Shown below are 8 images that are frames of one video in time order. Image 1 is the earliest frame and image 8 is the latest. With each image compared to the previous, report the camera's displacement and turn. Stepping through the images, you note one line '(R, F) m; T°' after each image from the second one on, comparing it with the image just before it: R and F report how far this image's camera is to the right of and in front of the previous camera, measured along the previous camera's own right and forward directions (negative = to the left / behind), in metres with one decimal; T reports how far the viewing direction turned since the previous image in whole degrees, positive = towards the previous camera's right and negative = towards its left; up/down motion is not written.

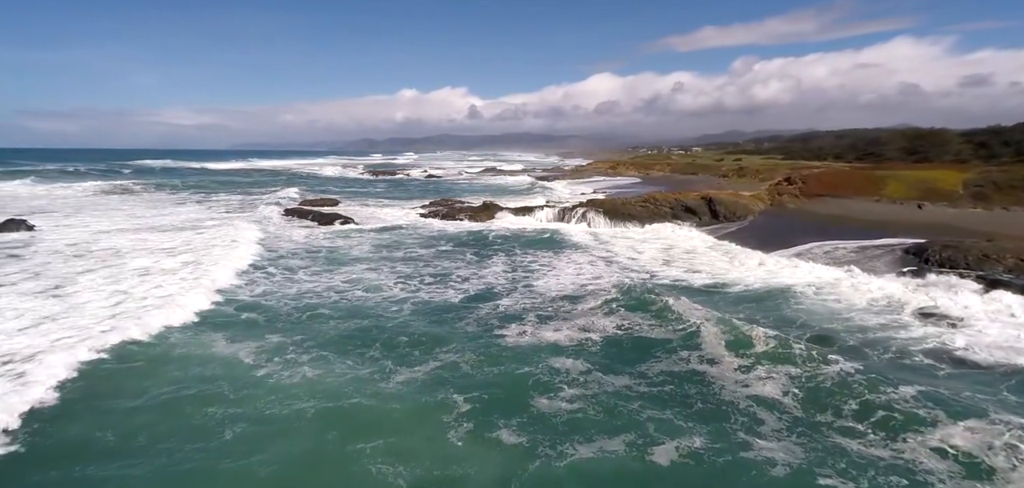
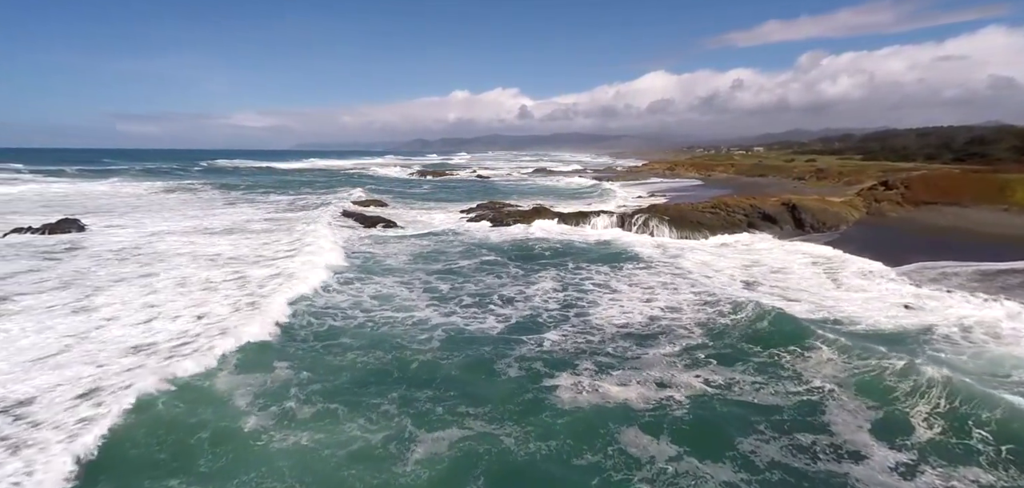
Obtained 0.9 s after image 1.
(-0.1, +1.8) m; -5°
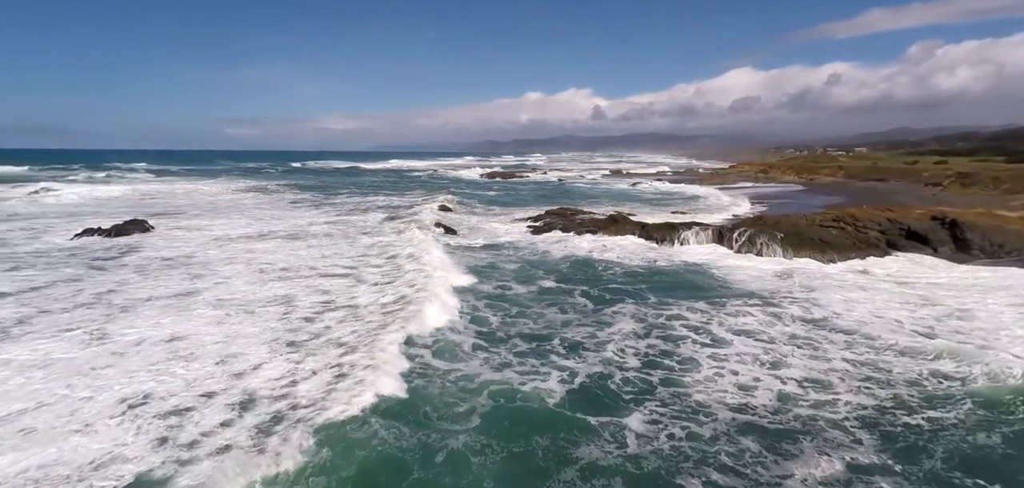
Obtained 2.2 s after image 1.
(0.0, +2.4) m; -8°
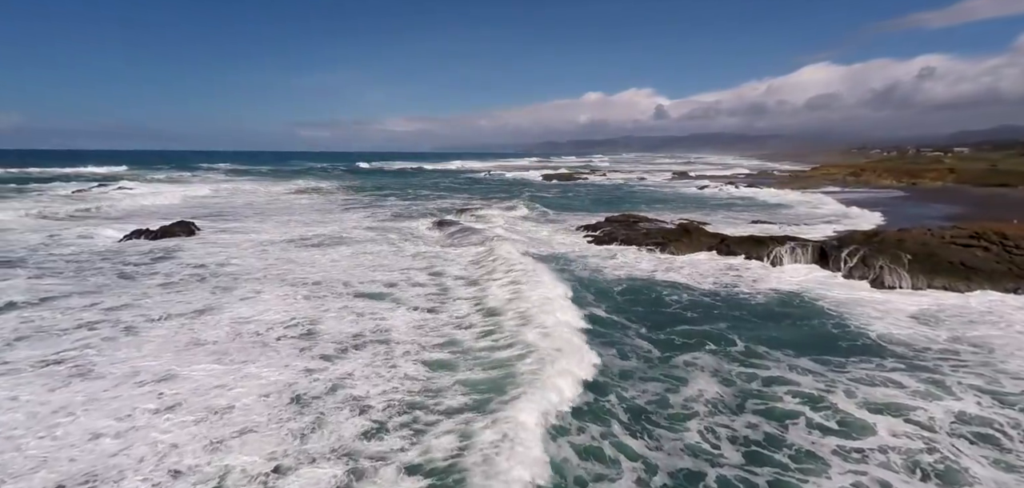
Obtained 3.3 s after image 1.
(0.0, +2.1) m; -6°
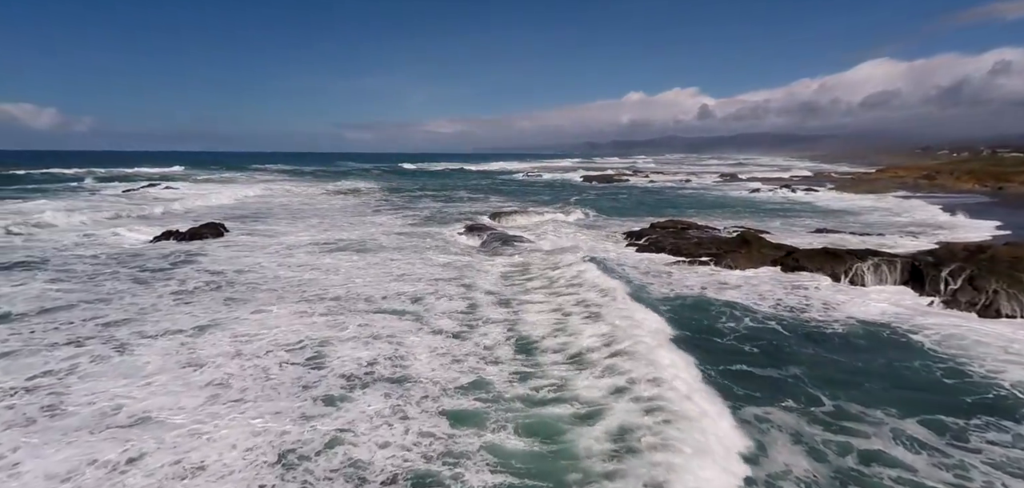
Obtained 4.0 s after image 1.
(-0.1, +1.5) m; -4°
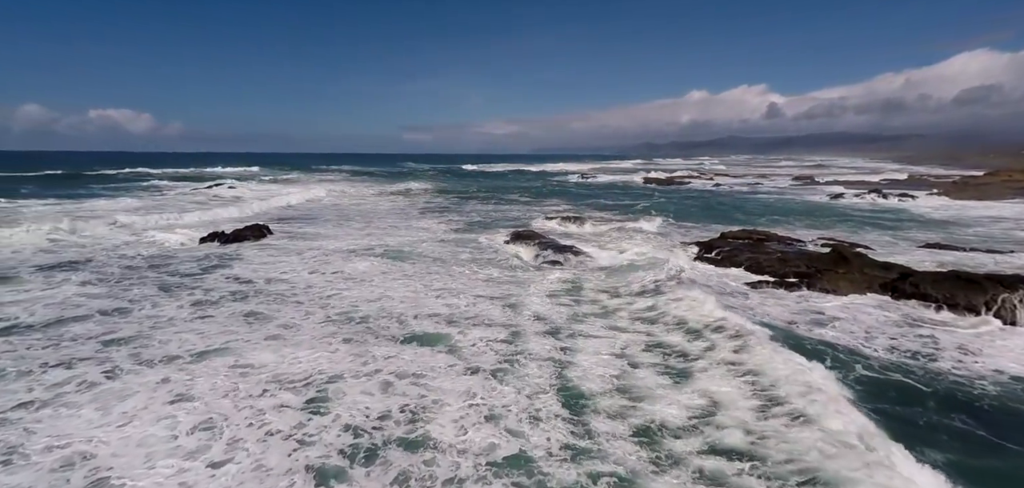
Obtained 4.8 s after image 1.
(0.0, +1.8) m; -6°
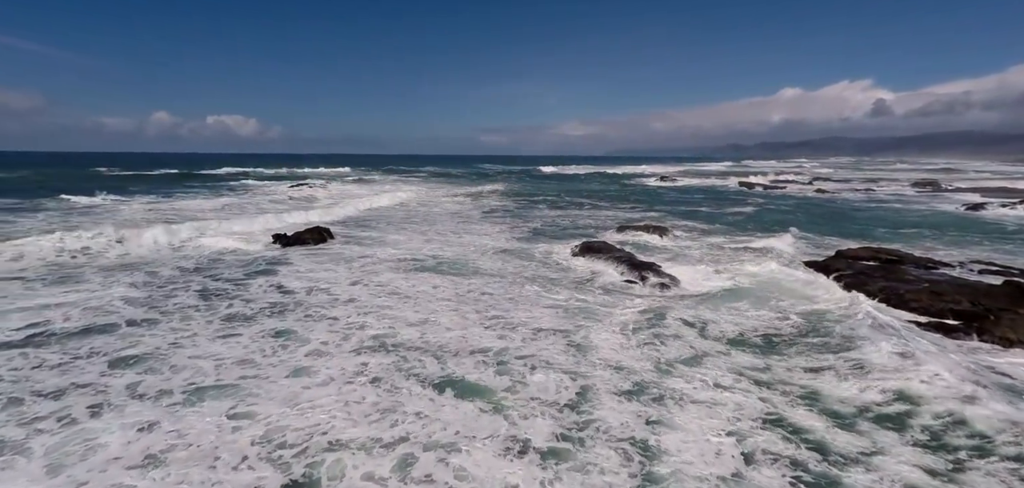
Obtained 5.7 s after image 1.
(+0.1, +2.0) m; -8°
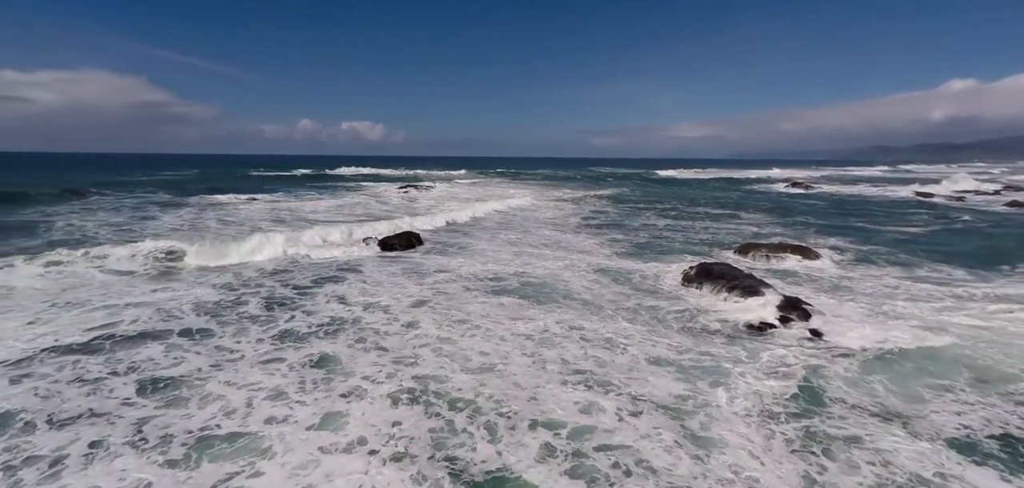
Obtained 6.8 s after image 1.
(+0.1, +2.1) m; -12°
